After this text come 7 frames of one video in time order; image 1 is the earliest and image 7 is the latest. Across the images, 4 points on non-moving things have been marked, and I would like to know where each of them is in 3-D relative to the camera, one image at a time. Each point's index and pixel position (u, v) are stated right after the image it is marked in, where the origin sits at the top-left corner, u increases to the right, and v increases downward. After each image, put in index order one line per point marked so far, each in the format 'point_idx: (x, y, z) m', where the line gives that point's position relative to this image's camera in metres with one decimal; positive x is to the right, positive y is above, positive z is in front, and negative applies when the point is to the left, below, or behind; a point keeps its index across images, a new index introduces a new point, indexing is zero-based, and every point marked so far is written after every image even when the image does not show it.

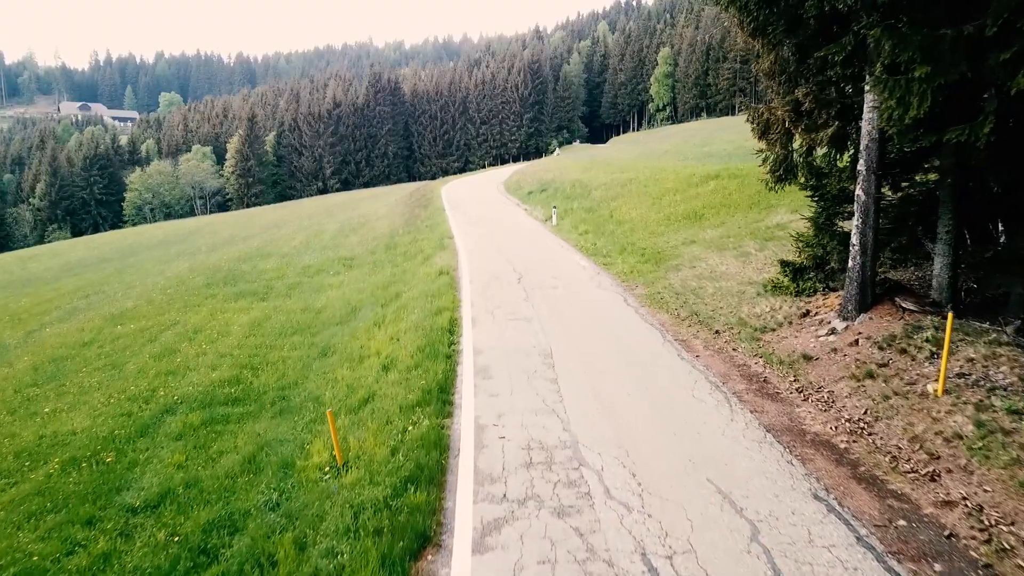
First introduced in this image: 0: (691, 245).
0: (+4.3, +1.0, +15.3) m
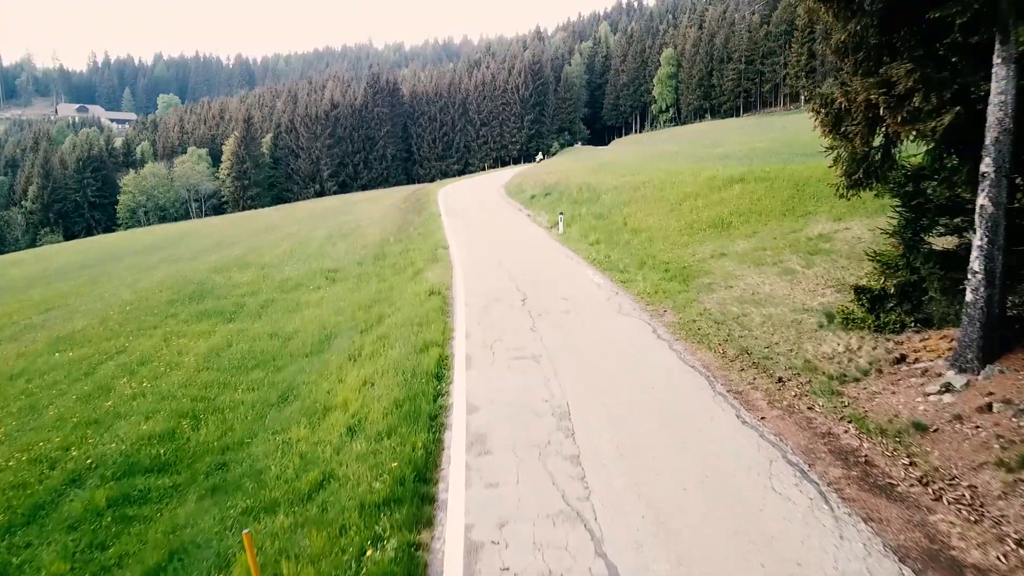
0: (+4.4, +0.6, +13.3) m
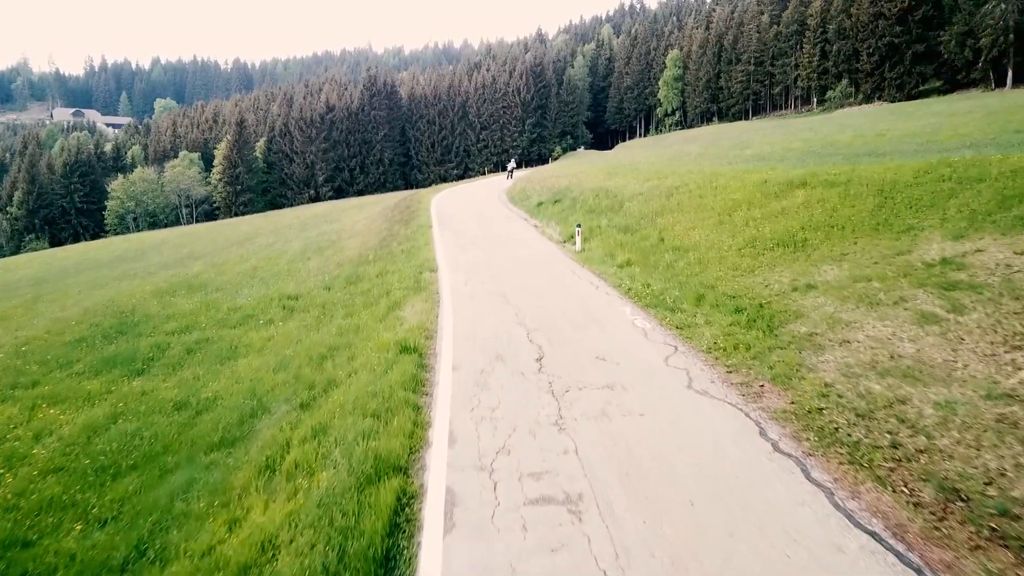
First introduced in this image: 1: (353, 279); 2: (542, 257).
0: (+4.5, -0.1, +9.6) m
1: (-3.8, +0.2, +15.1) m
2: (+0.6, +0.7, +14.4) m
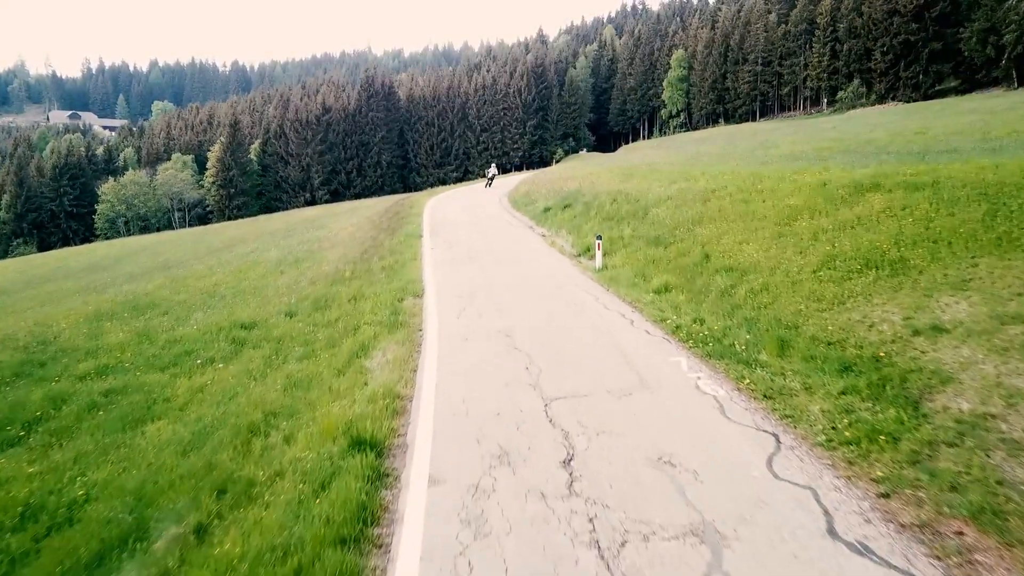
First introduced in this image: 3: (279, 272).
0: (+4.6, -0.5, +6.8) m
1: (-3.7, -0.3, +12.3) m
2: (+0.7, +0.2, +11.6) m
3: (-6.9, +0.5, +18.8) m
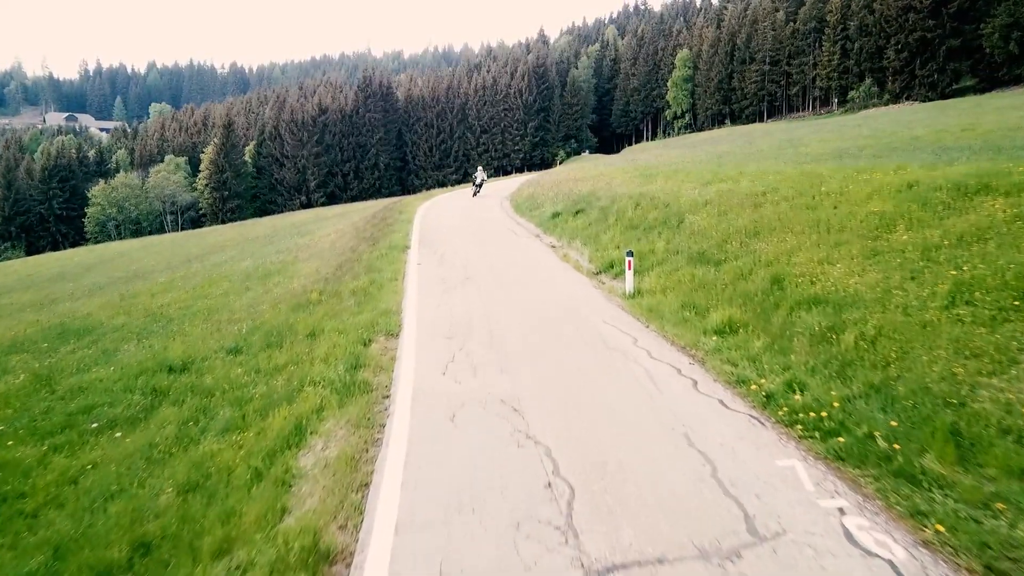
0: (+4.7, -1.0, +4.1) m
1: (-3.6, -0.8, +9.6) m
2: (+0.8, -0.3, +8.9) m
3: (-6.8, 0.0, +16.1) m
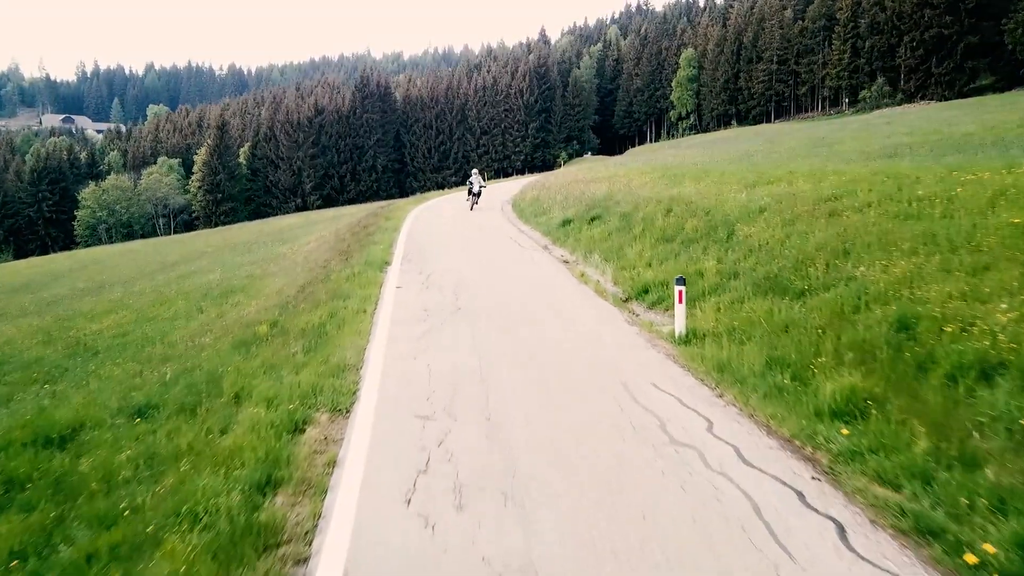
0: (+4.7, -1.4, +1.5) m
1: (-3.5, -1.2, +7.0) m
2: (+0.9, -0.7, +6.3) m
3: (-6.7, -0.4, +13.6) m
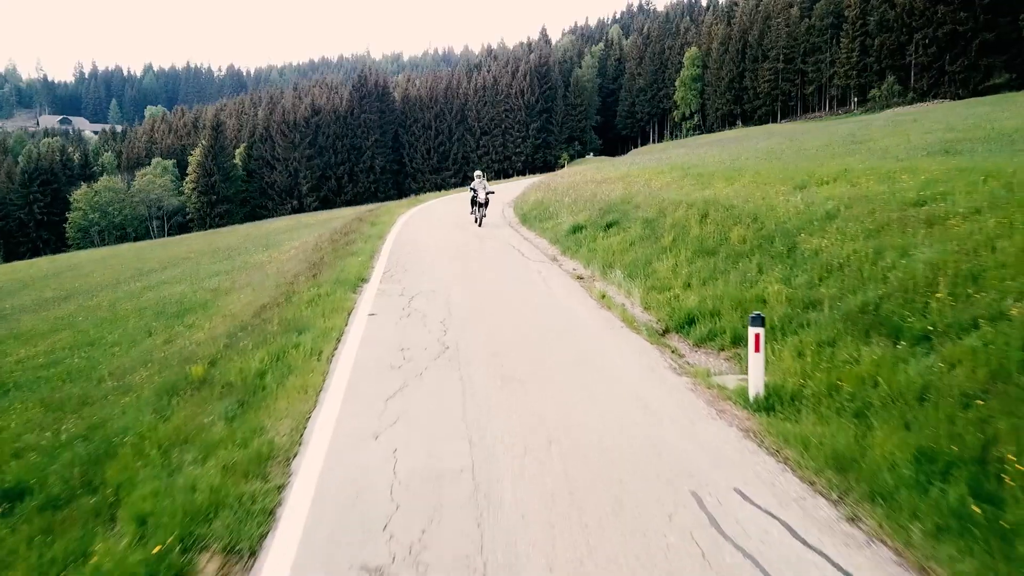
0: (+4.8, -1.7, -0.5) m
1: (-3.5, -1.5, +5.0) m
2: (+0.9, -1.0, +4.2) m
3: (-6.7, -0.8, +11.5) m
